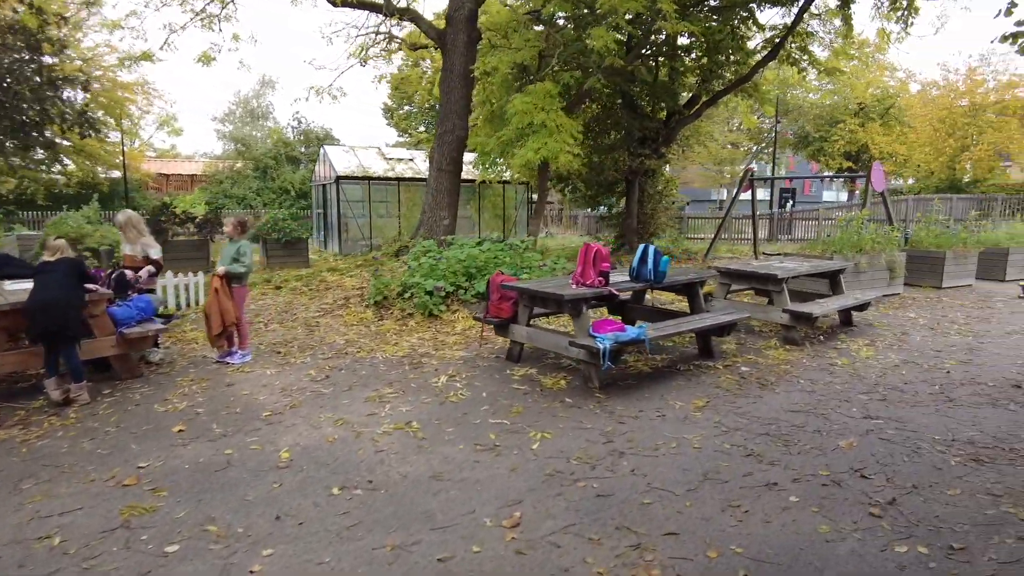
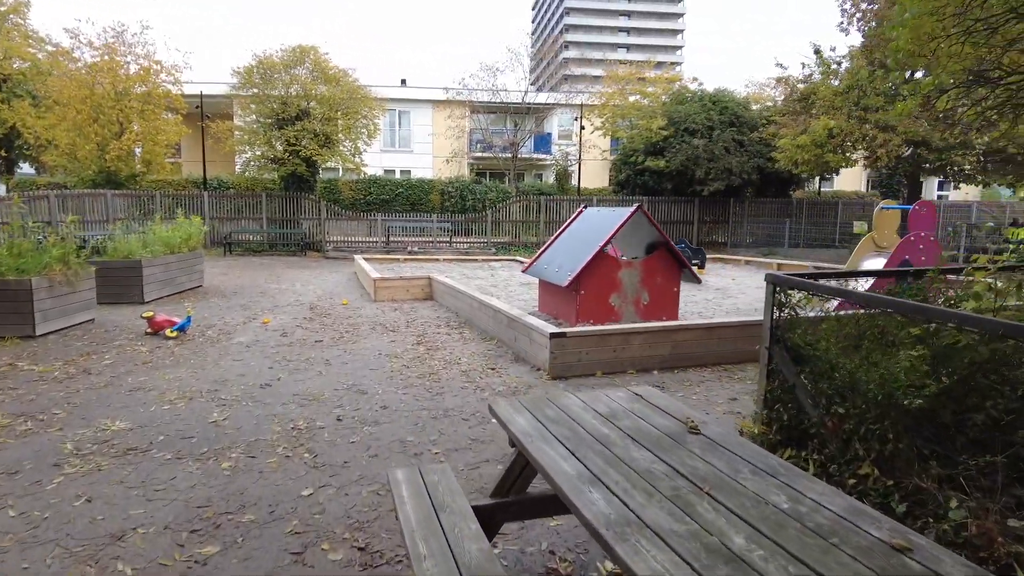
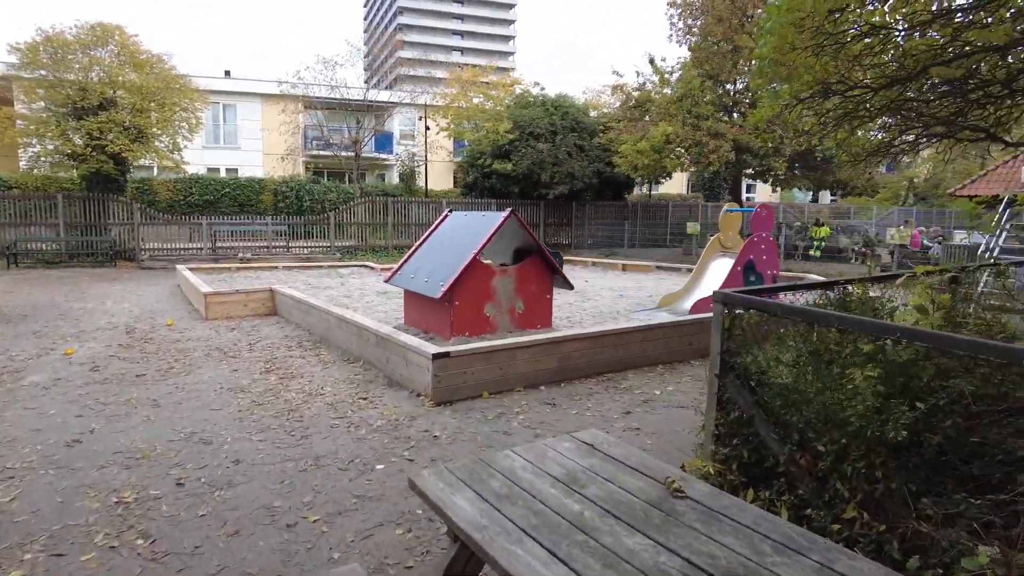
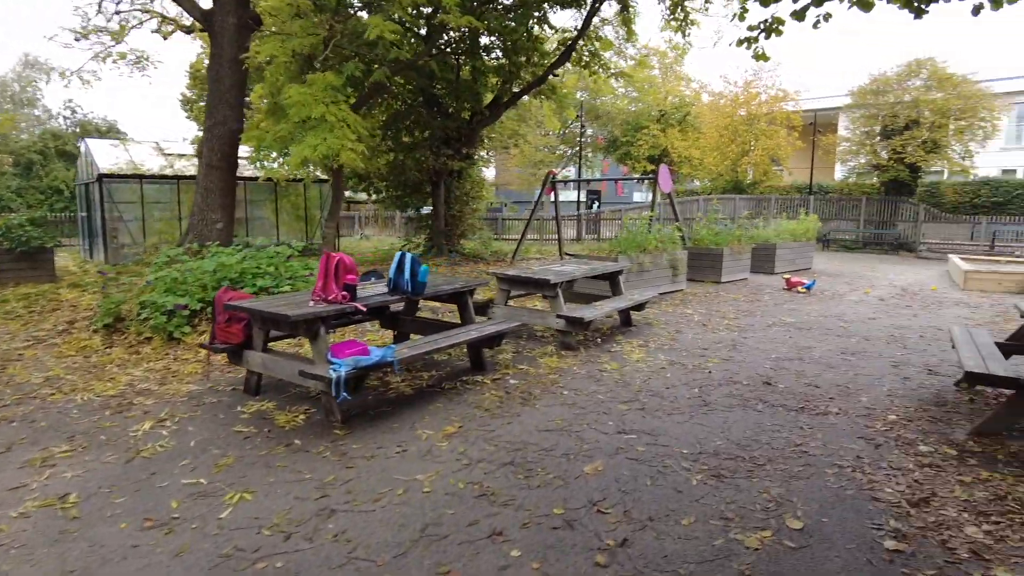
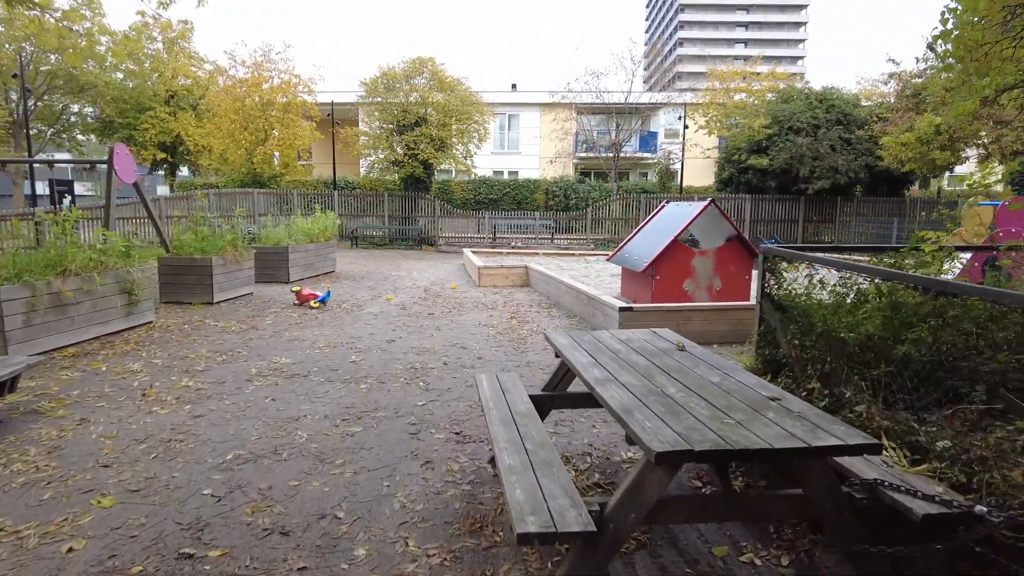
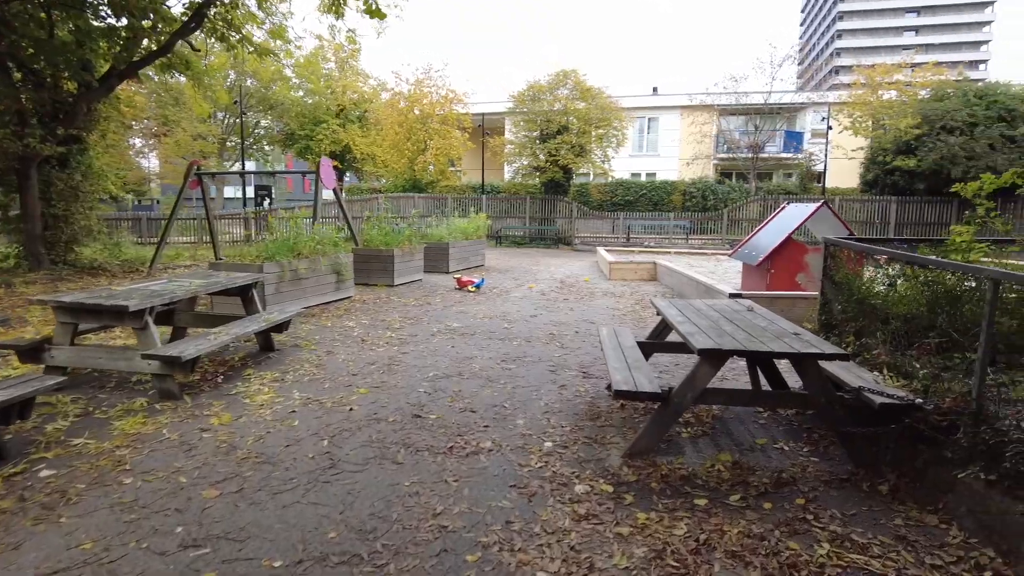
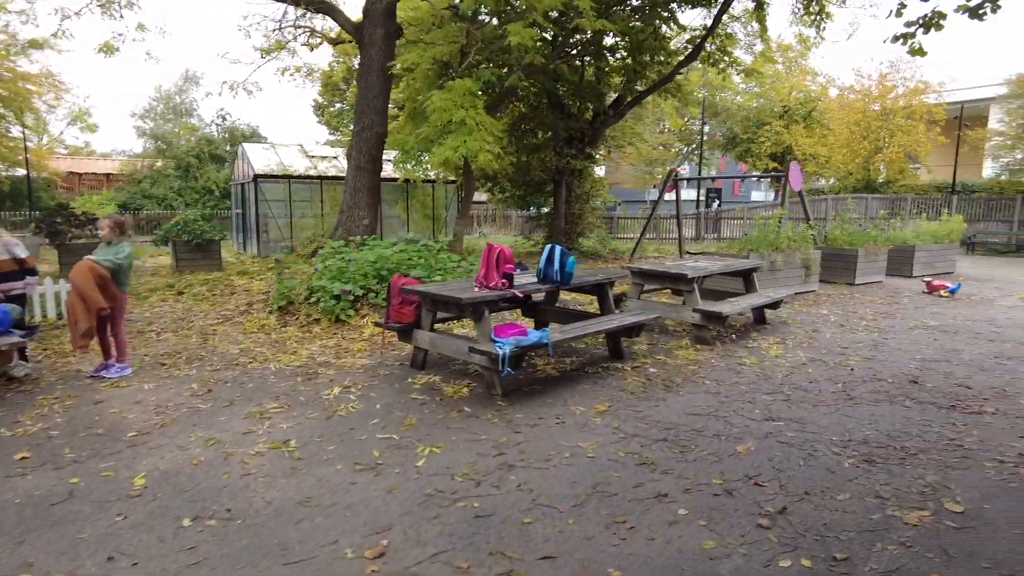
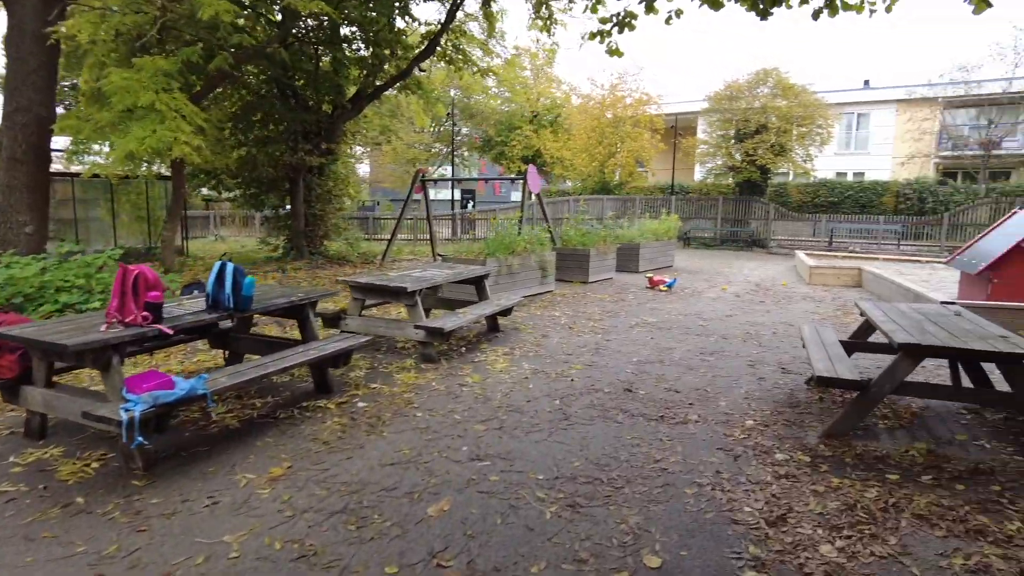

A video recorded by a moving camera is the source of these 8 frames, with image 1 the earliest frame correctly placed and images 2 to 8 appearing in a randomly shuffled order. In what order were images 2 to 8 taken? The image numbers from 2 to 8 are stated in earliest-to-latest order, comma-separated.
7, 4, 8, 6, 5, 2, 3
